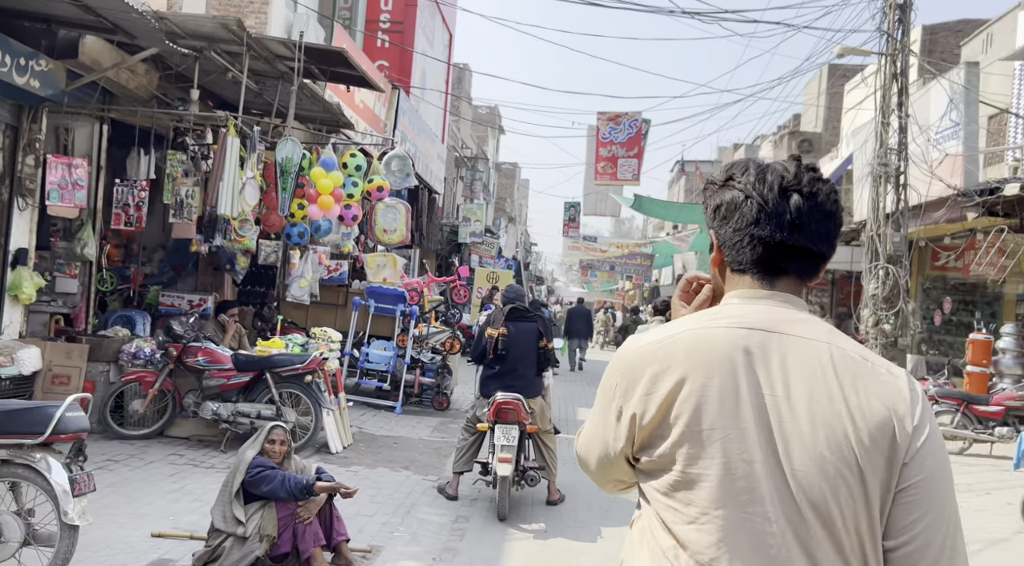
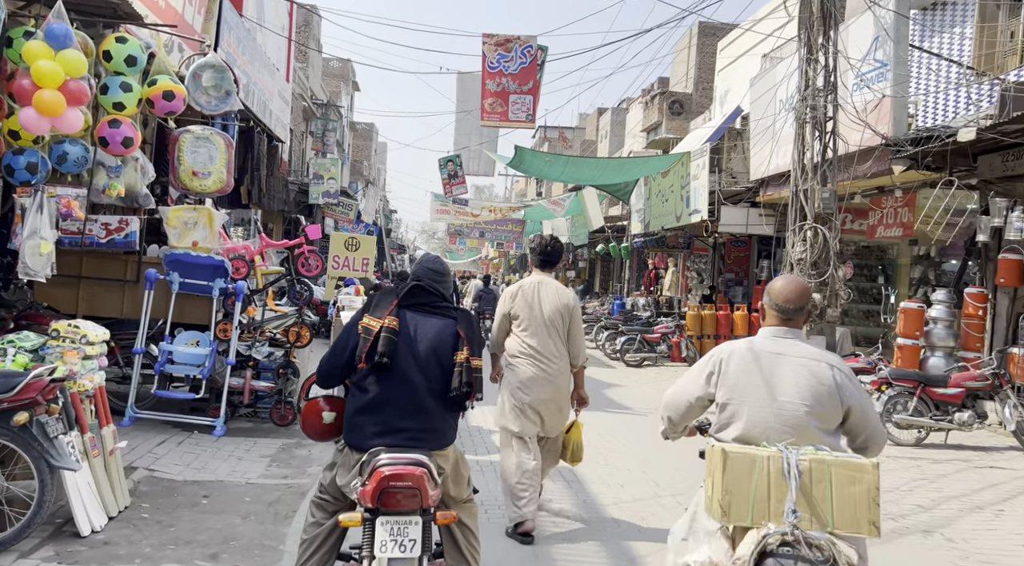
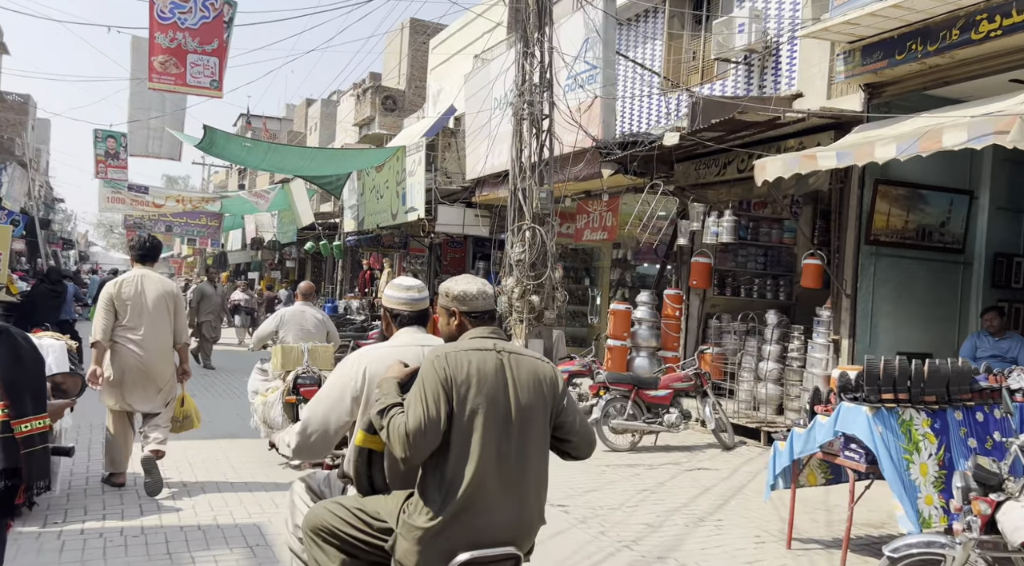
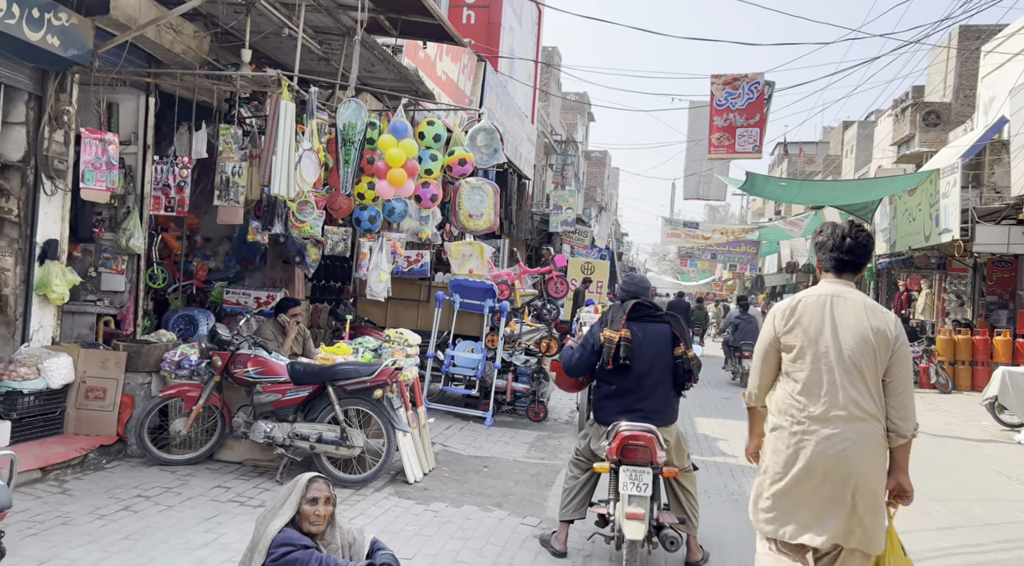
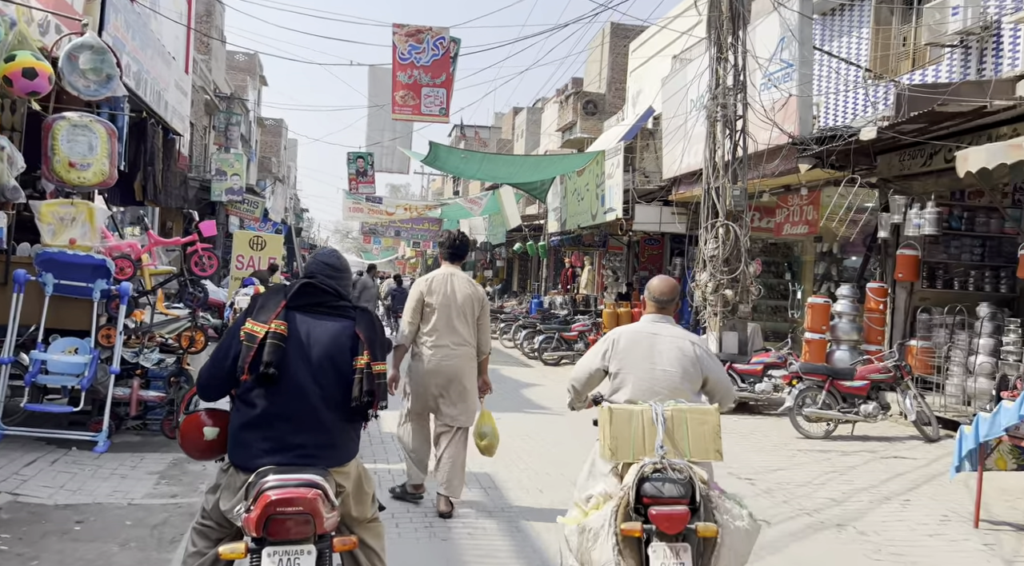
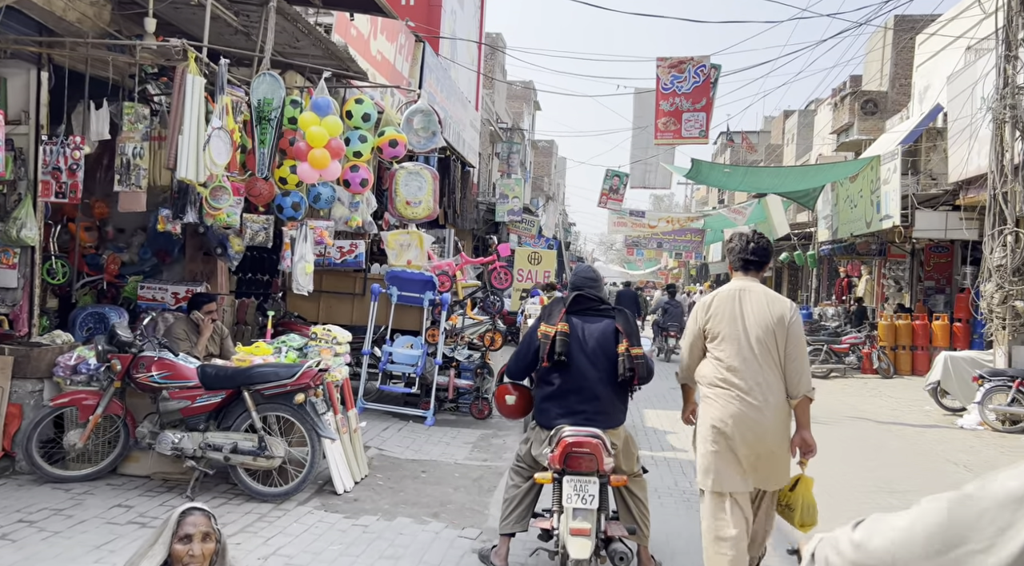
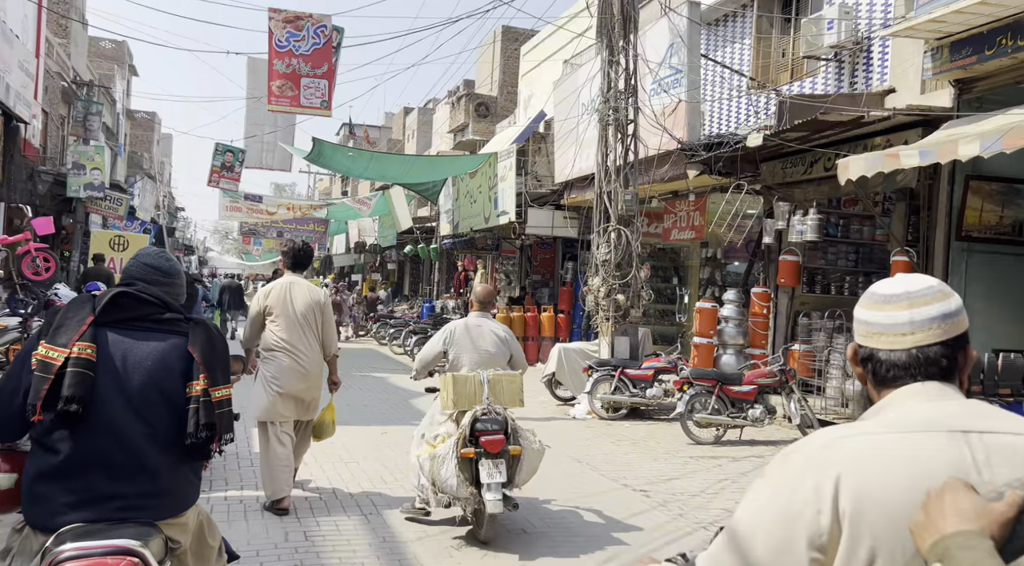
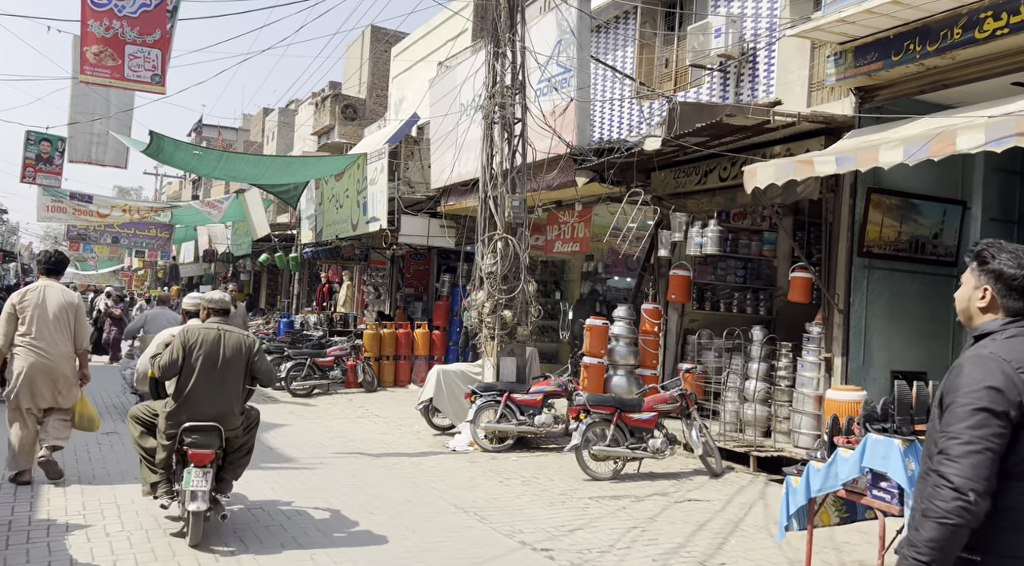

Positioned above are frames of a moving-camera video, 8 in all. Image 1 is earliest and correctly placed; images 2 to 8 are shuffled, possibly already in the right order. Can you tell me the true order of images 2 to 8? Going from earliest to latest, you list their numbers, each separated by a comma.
4, 6, 2, 5, 7, 3, 8
